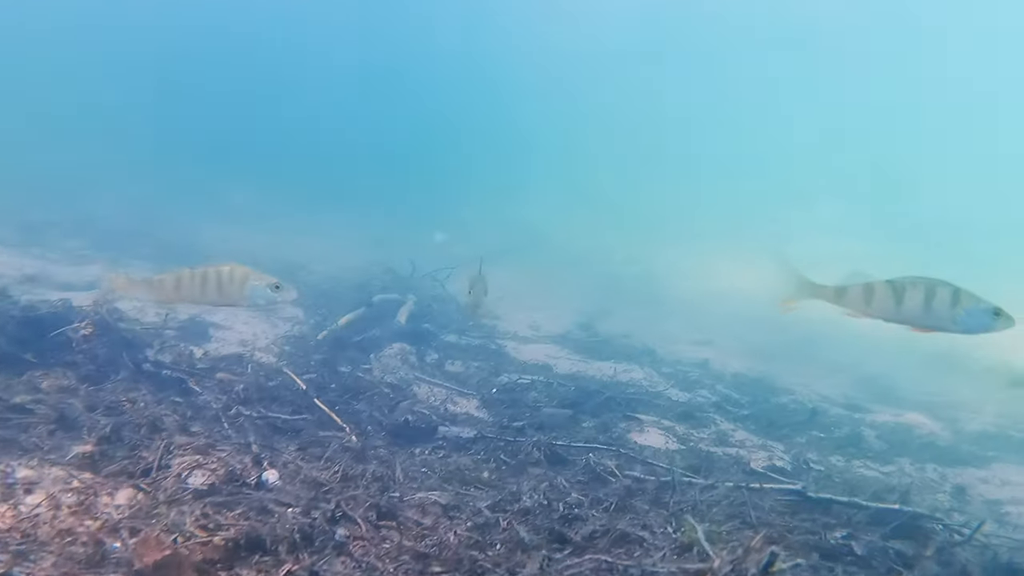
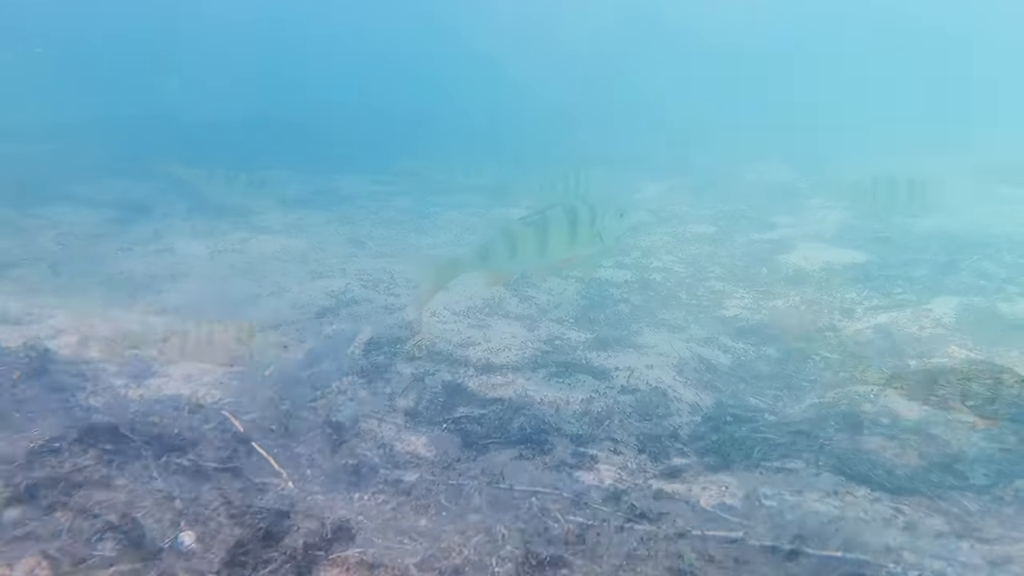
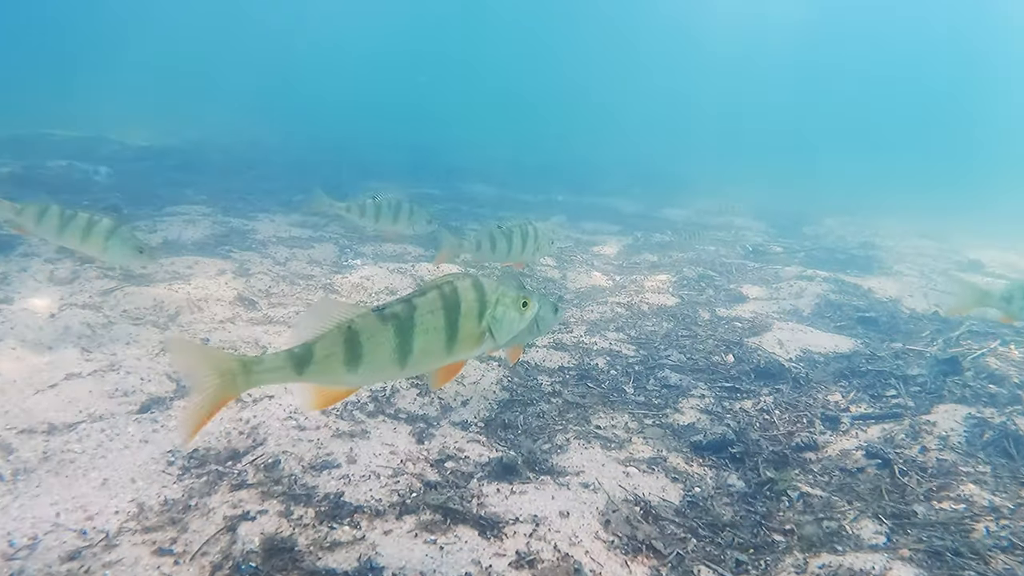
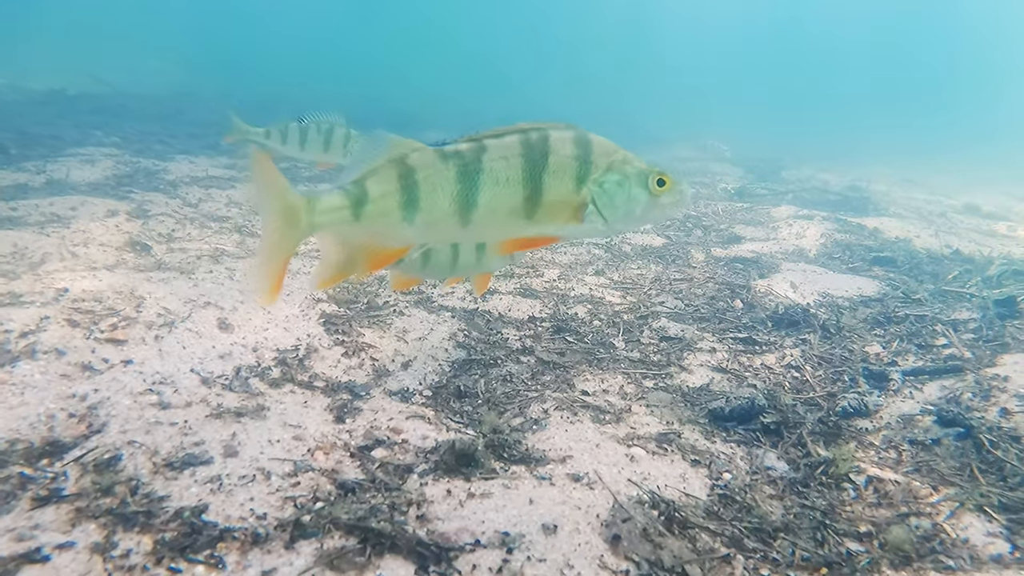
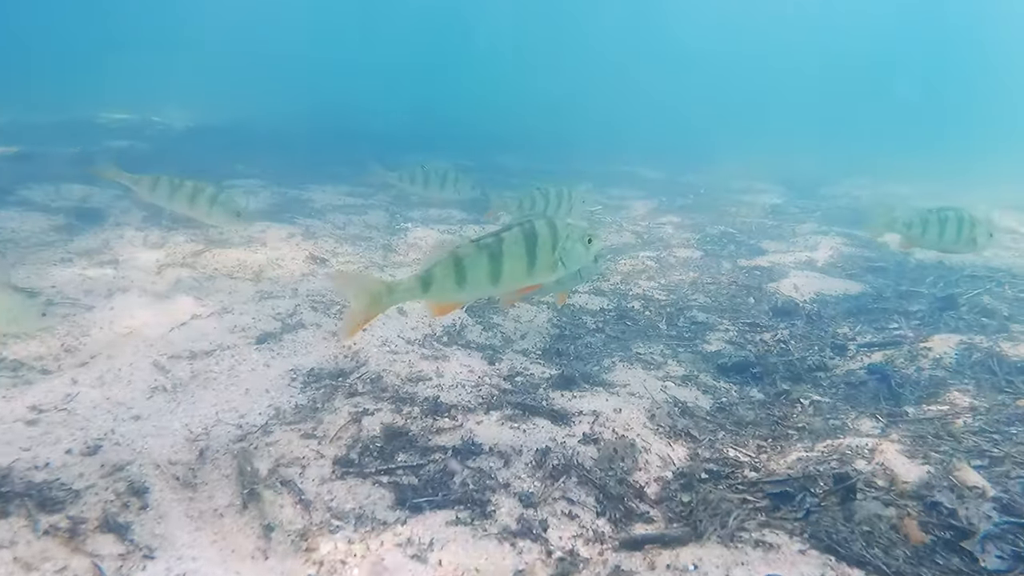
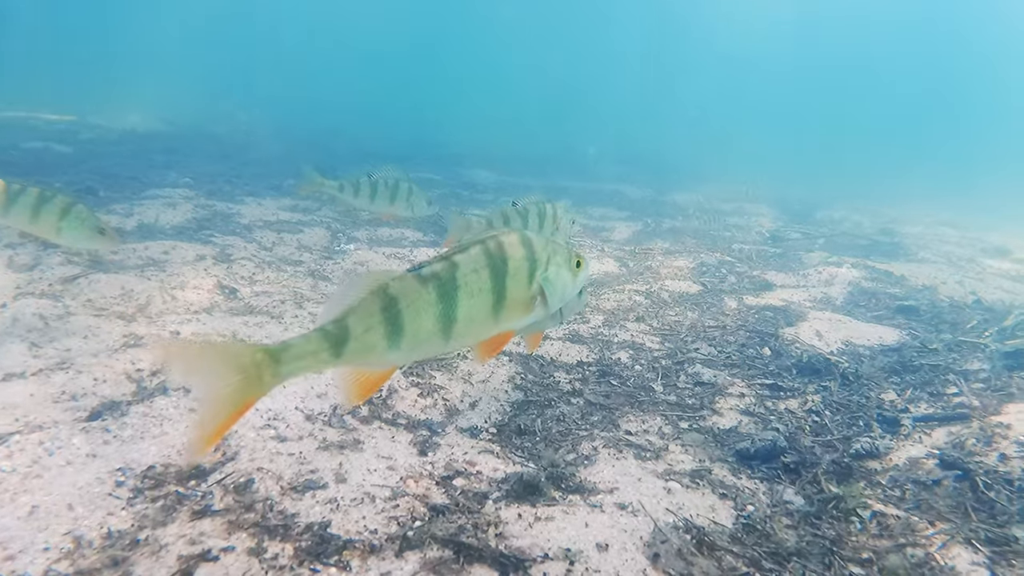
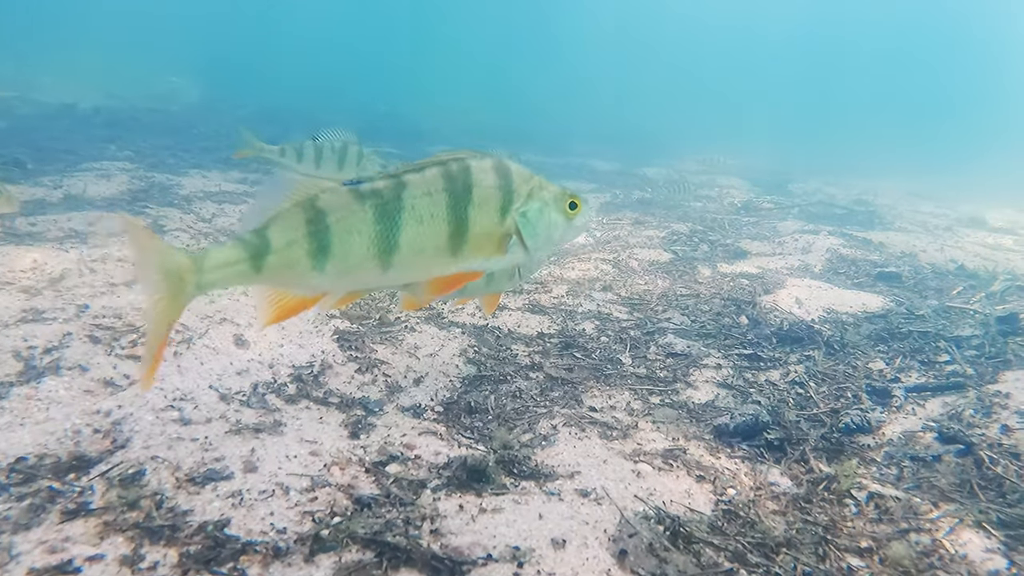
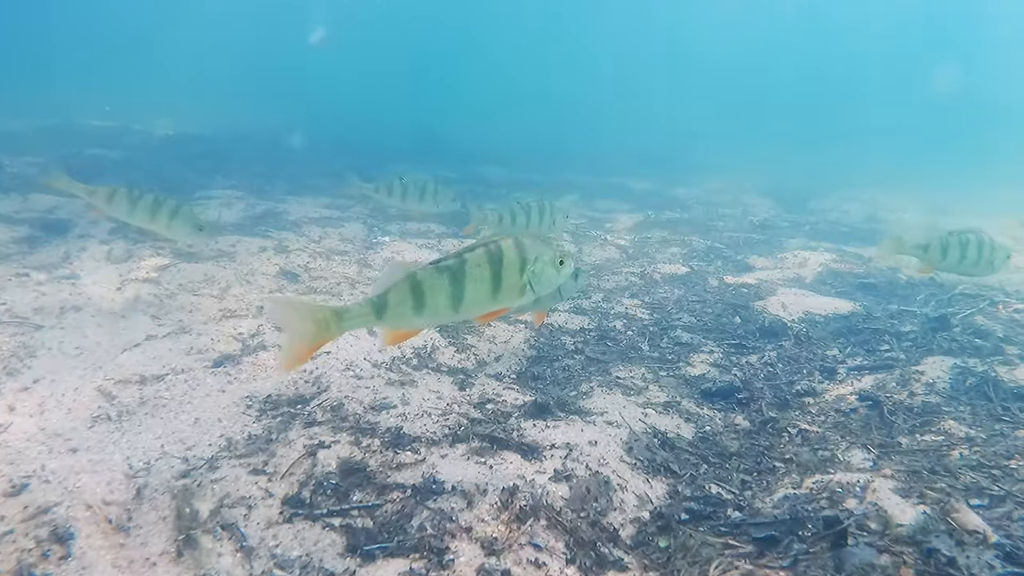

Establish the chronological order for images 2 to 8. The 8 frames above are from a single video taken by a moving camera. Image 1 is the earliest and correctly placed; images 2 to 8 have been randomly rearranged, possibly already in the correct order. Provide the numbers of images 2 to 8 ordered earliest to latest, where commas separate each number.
2, 5, 8, 3, 6, 7, 4
